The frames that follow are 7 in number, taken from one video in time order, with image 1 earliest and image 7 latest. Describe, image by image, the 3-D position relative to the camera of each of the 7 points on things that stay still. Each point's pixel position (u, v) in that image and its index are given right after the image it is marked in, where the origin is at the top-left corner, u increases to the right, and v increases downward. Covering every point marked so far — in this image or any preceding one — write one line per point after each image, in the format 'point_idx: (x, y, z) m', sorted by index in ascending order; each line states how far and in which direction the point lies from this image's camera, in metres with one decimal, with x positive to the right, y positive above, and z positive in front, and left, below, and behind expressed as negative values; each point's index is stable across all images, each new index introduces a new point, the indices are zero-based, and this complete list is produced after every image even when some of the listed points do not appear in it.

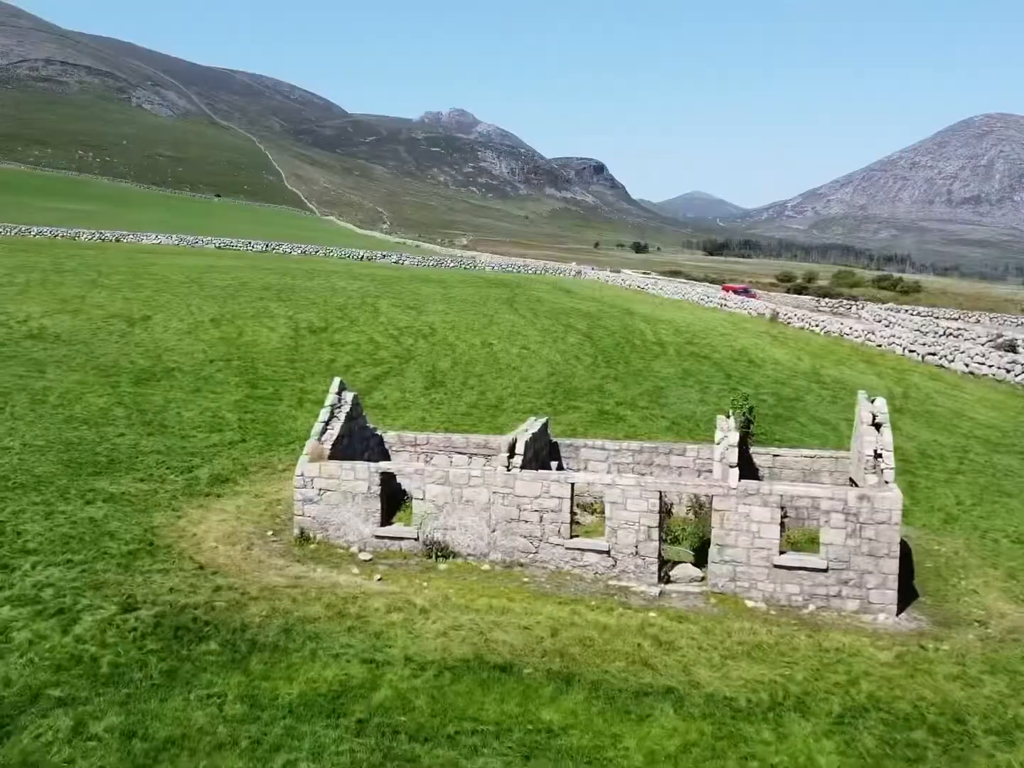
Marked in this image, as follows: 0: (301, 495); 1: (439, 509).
0: (-3.1, -1.6, +14.3) m
1: (-1.0, -1.8, +13.9) m
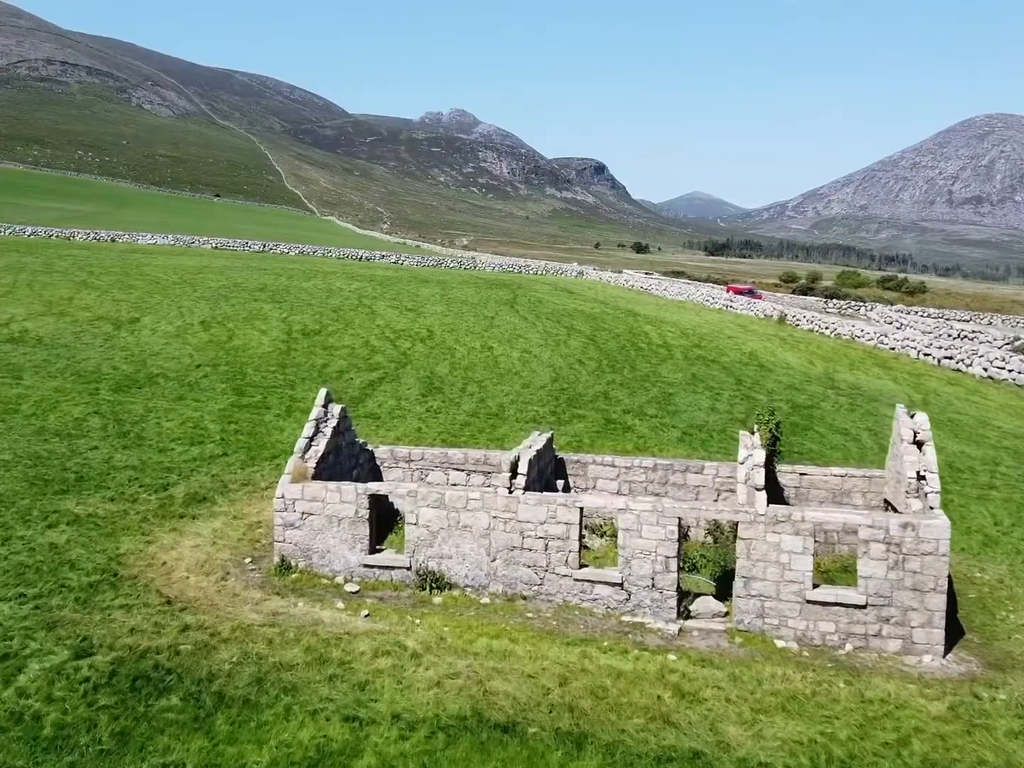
0: (-3.0, -1.8, +13.0) m
1: (-1.0, -1.9, +12.6) m
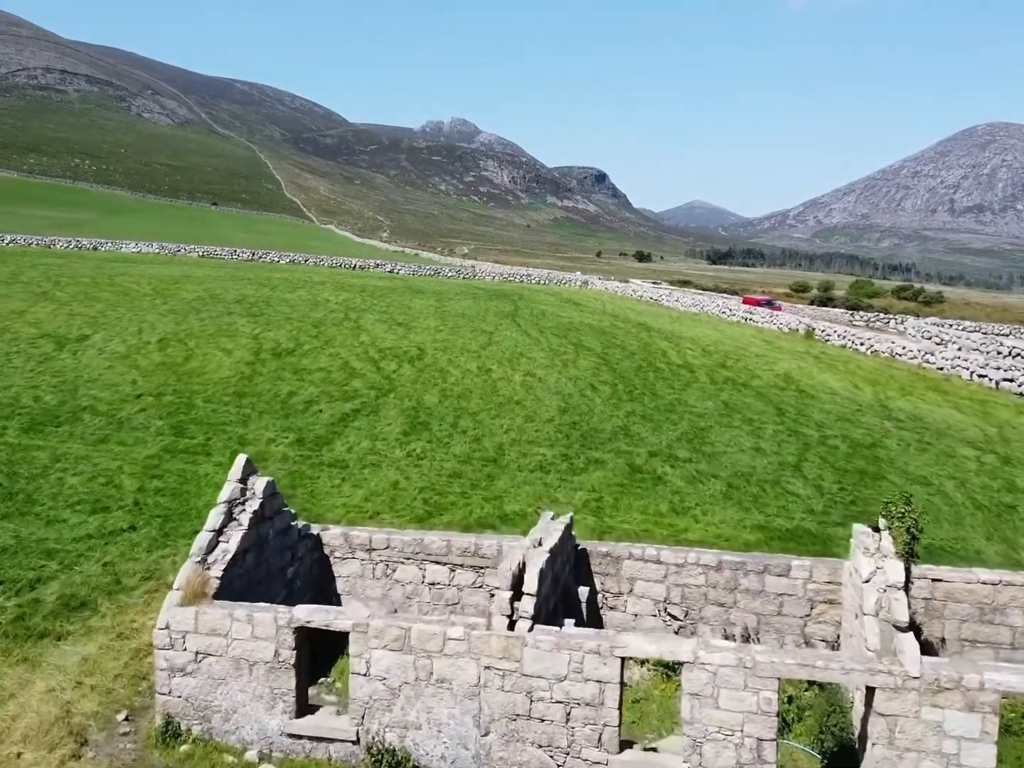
0: (-3.0, -2.4, +8.6) m
1: (-1.0, -2.6, +8.2) m
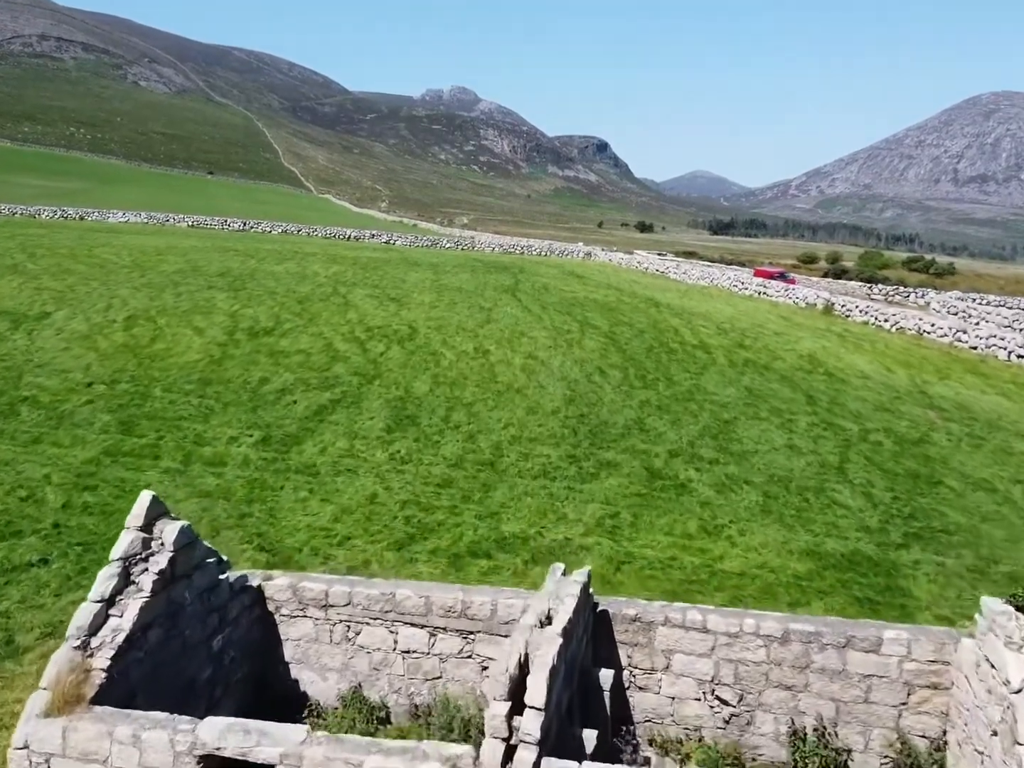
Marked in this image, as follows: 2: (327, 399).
0: (-3.0, -2.6, +6.1) m
1: (-1.0, -2.7, +5.7) m
2: (-3.7, -0.3, +19.7) m
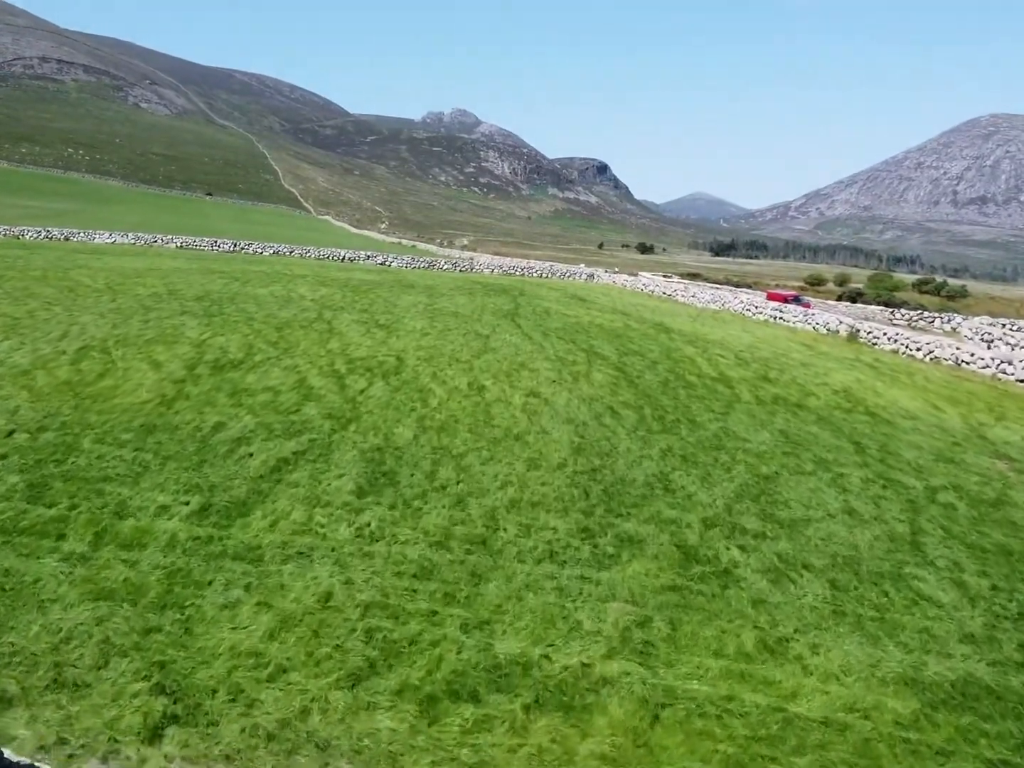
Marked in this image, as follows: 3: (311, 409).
0: (-3.1, -3.1, +2.9) m
1: (-1.0, -3.2, +2.5) m
2: (-3.7, -1.1, +16.5) m
3: (-4.0, -0.5, +19.6) m
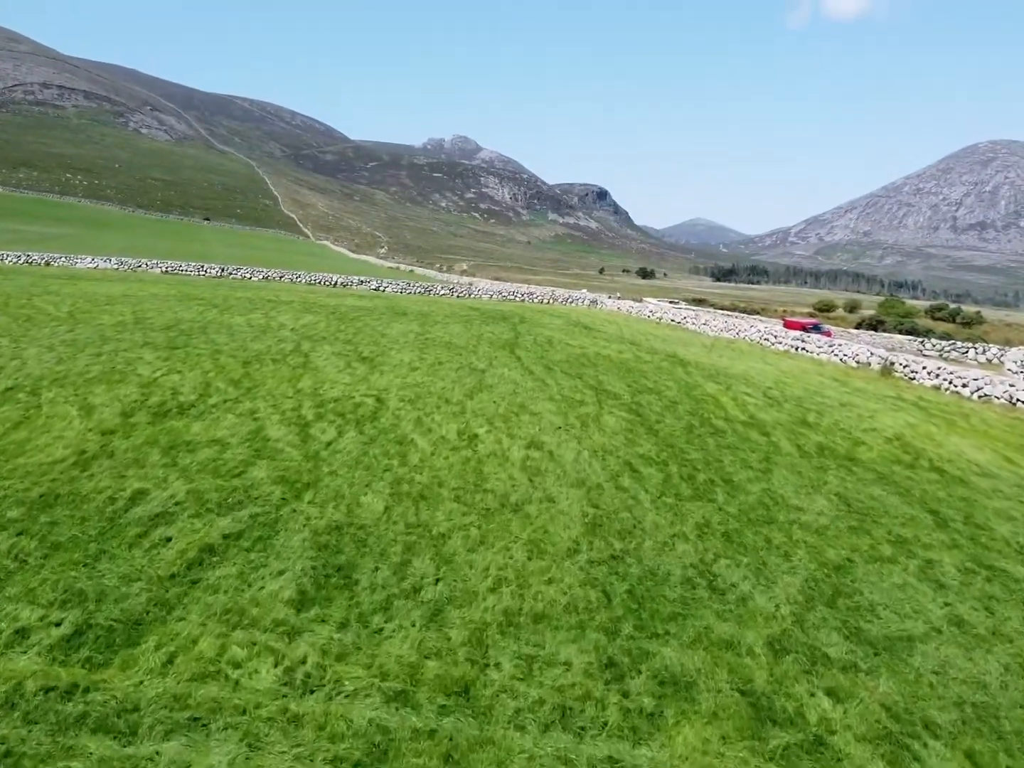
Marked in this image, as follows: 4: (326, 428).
0: (-3.1, -3.6, -0.9) m
1: (-1.1, -3.7, -1.2) m
2: (-3.8, -1.9, +12.8) m
3: (-4.0, -1.4, +15.9) m
4: (-3.6, -0.9, +19.1) m
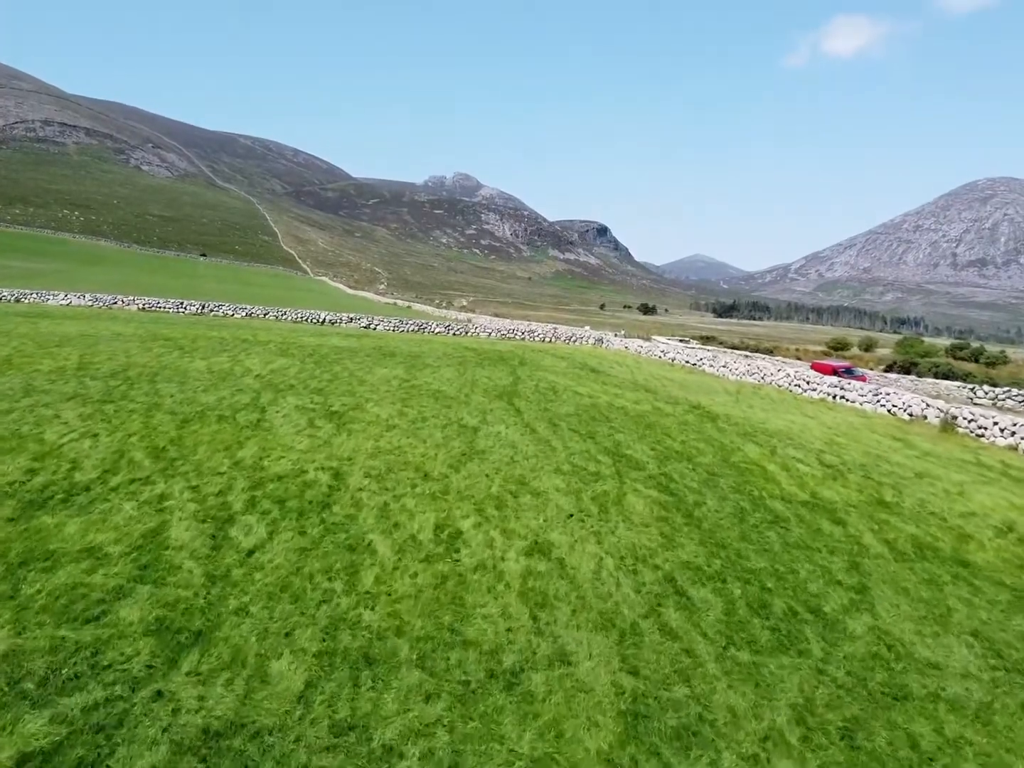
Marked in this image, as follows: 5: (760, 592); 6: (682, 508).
0: (-3.2, -4.0, -6.0) m
1: (-1.2, -4.1, -6.4) m
2: (-3.8, -2.9, +7.7) m
3: (-4.1, -2.4, +10.8) m
4: (-3.7, -2.0, +14.0) m
5: (+3.1, -2.7, +12.5) m
6: (+2.9, -2.2, +16.7) m
